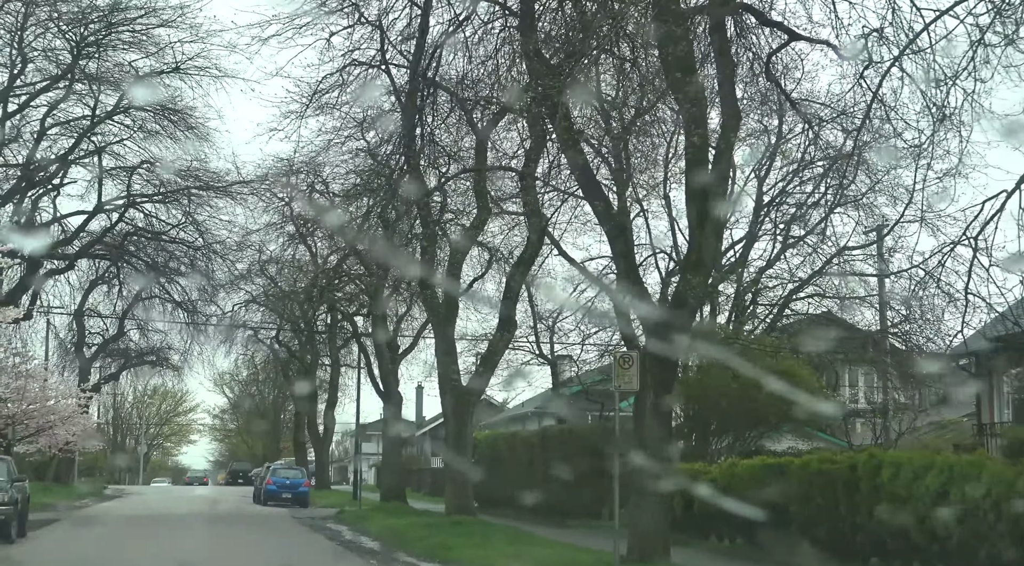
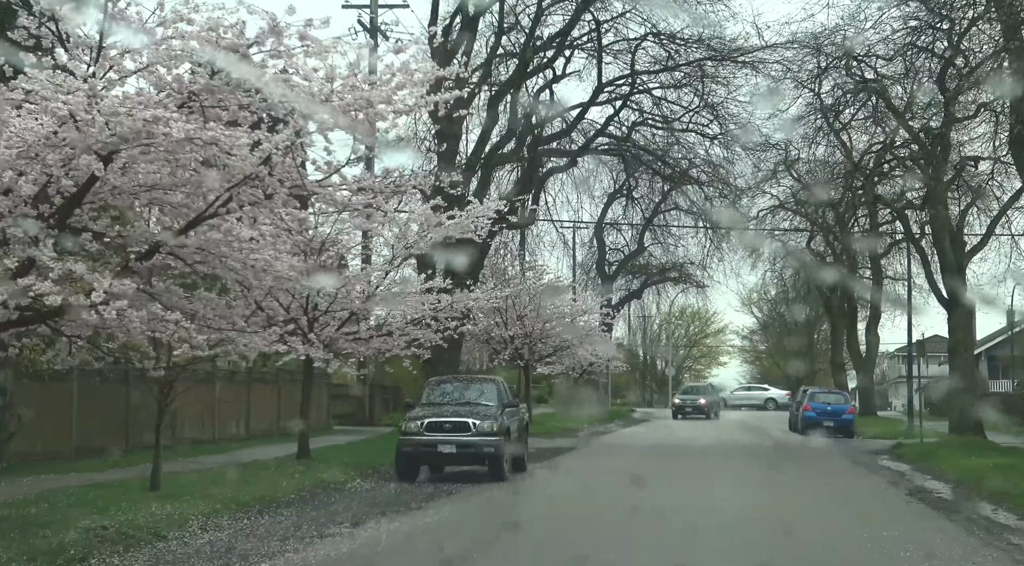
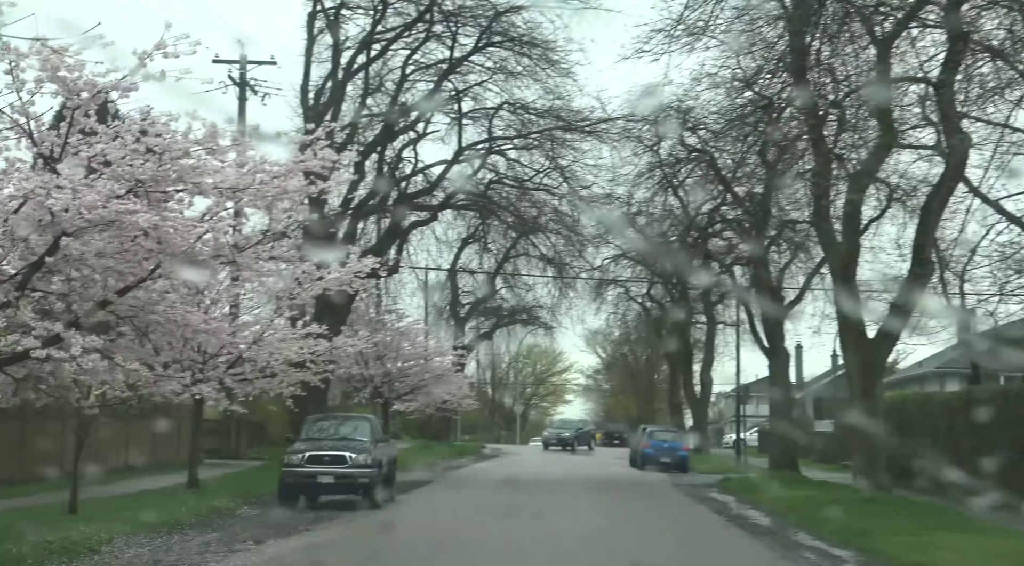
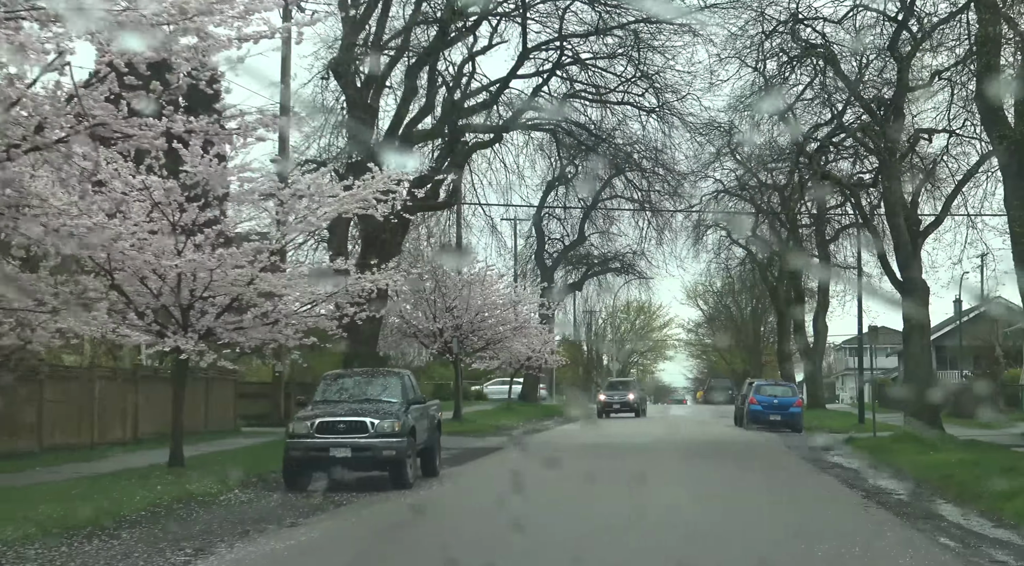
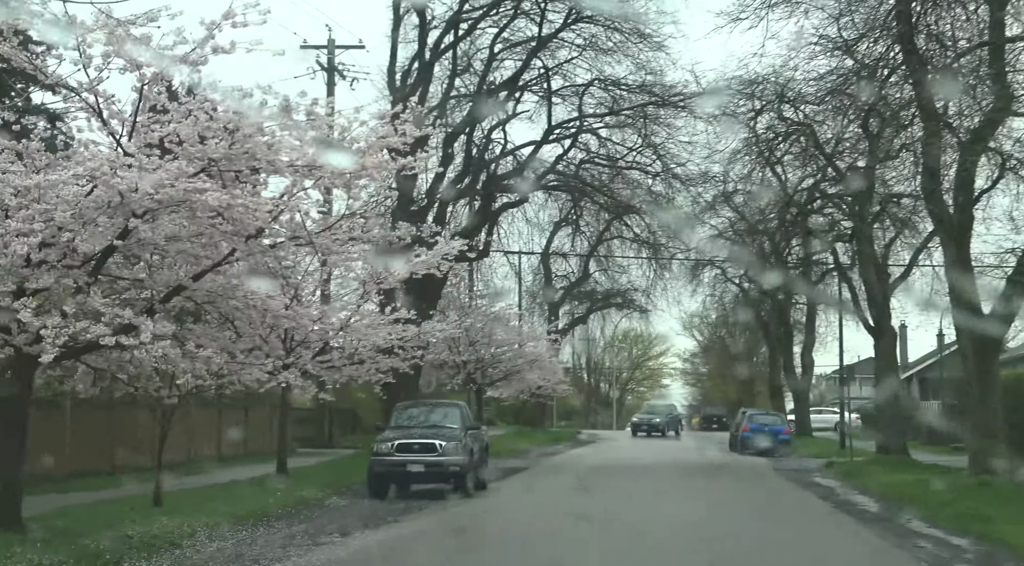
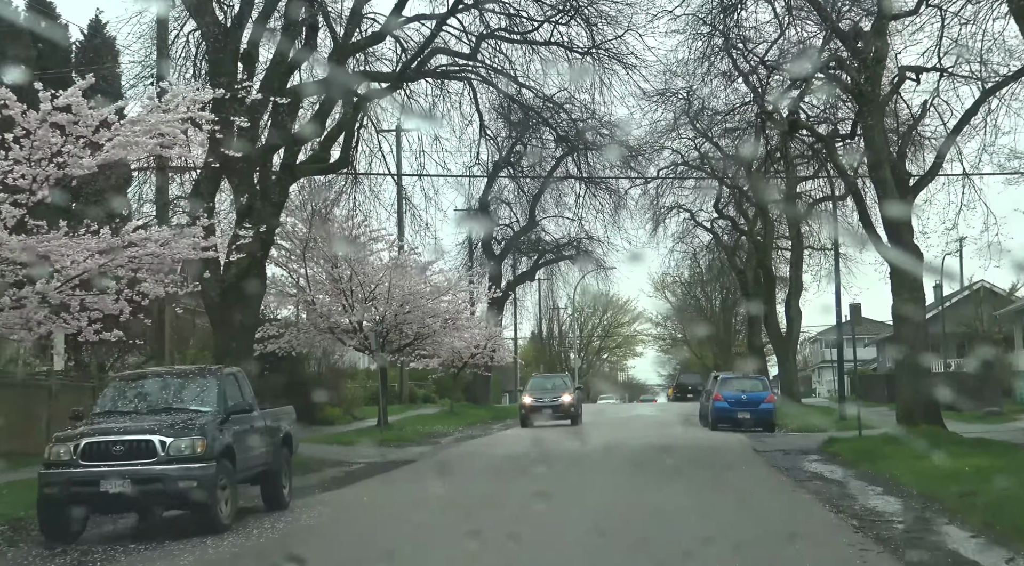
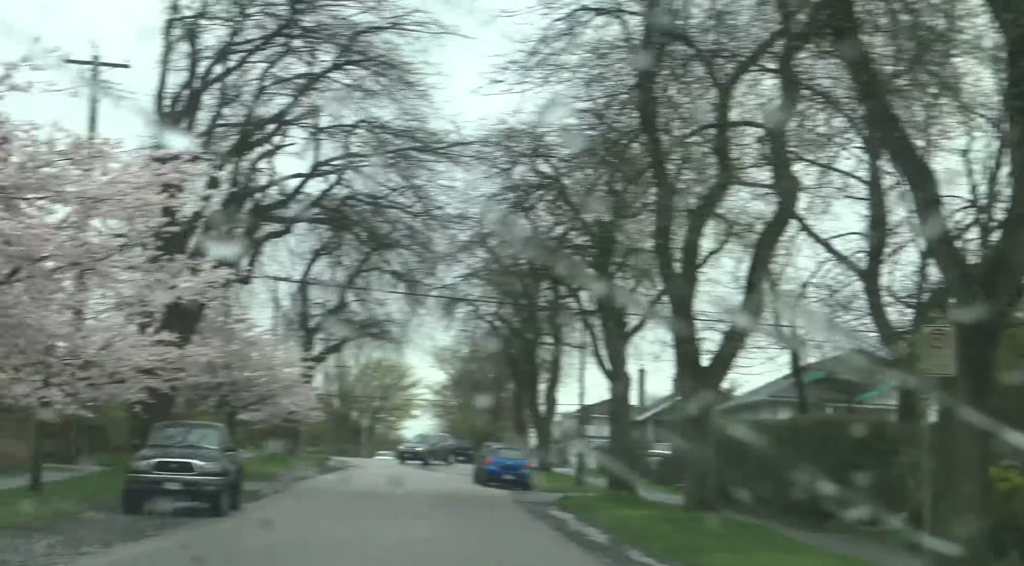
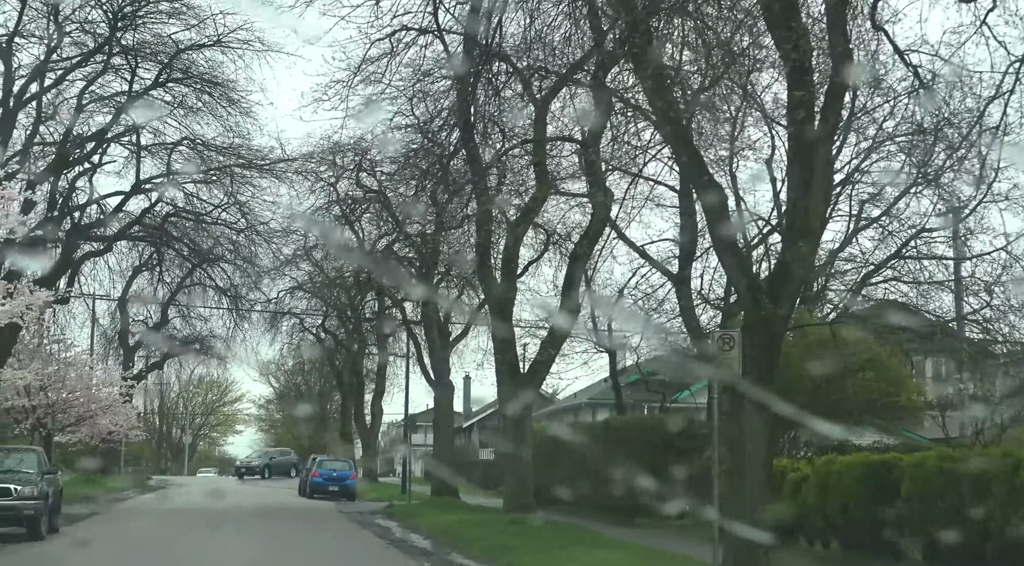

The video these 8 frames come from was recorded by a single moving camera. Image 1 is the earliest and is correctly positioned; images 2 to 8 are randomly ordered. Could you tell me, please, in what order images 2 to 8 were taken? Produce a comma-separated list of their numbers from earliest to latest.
8, 7, 3, 5, 2, 4, 6
